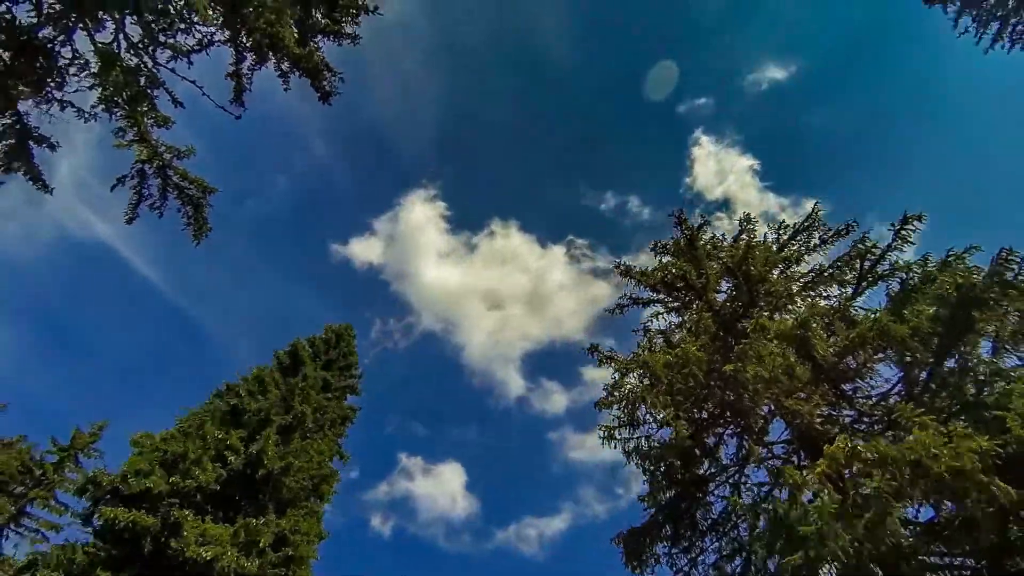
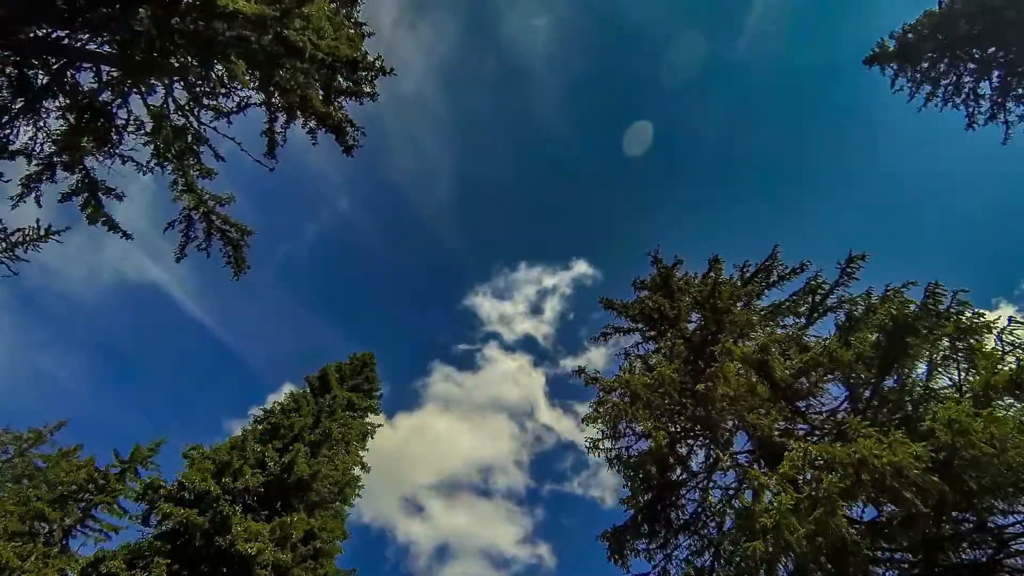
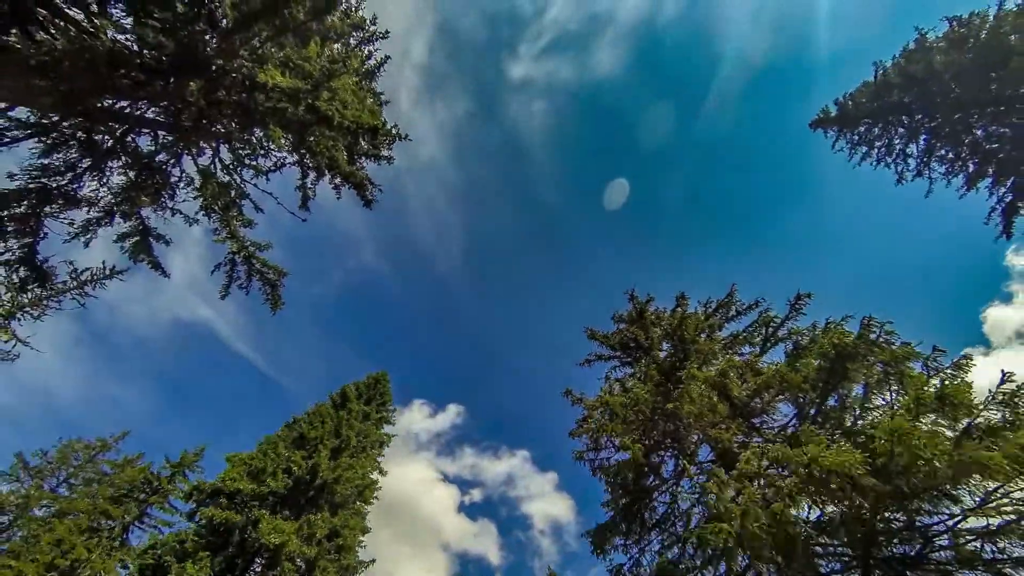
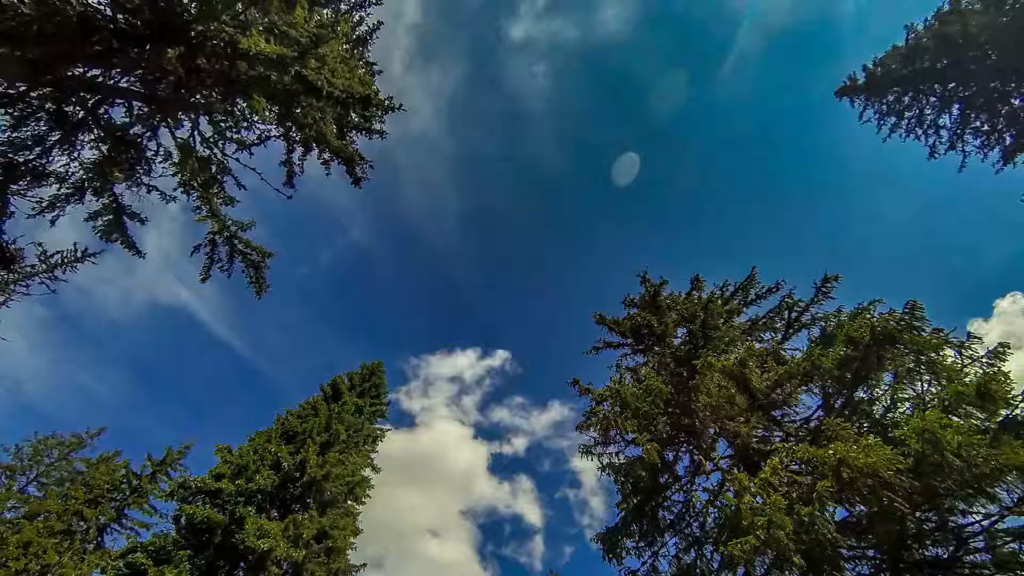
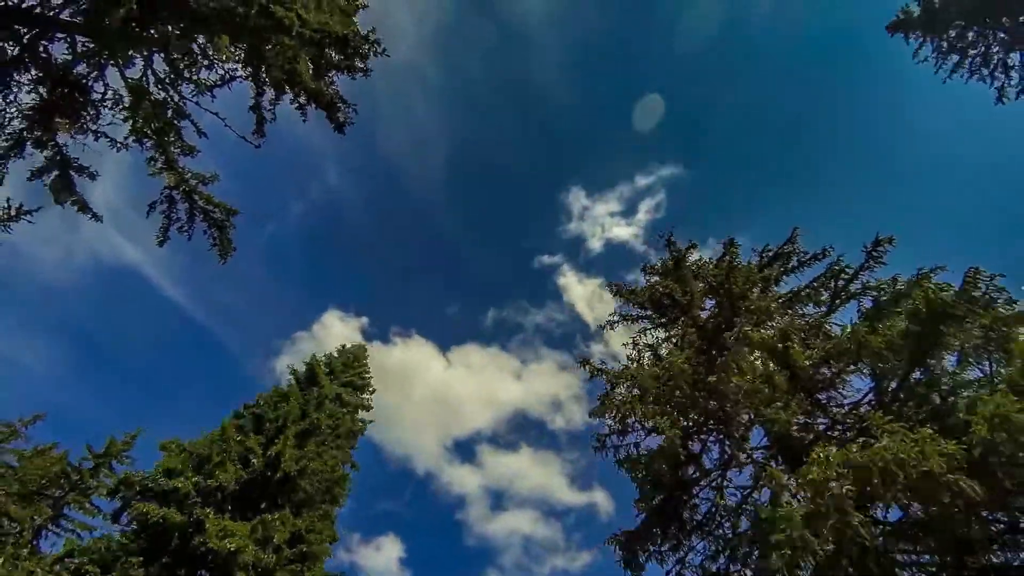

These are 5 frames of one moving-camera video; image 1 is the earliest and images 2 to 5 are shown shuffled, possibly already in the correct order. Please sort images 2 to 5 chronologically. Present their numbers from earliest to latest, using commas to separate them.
5, 2, 4, 3
